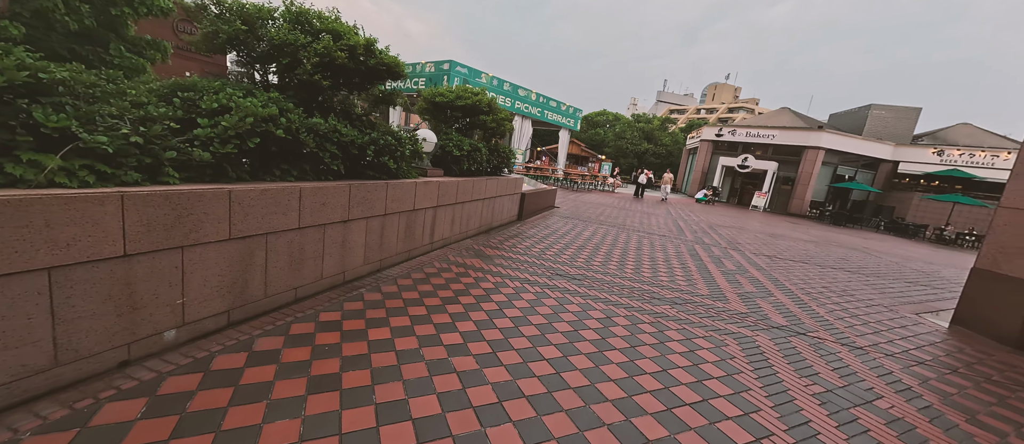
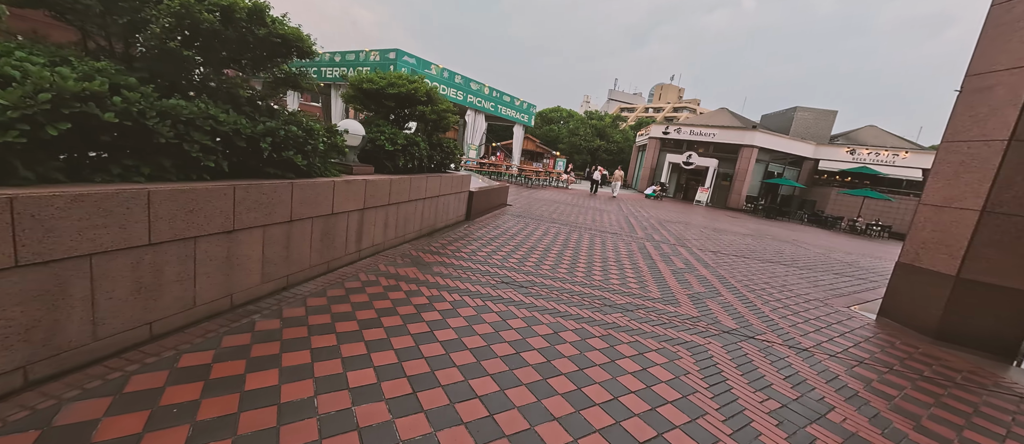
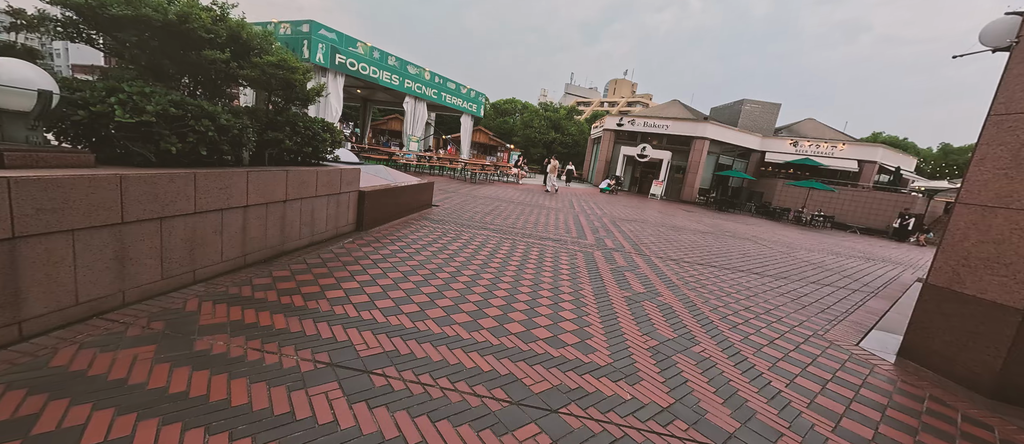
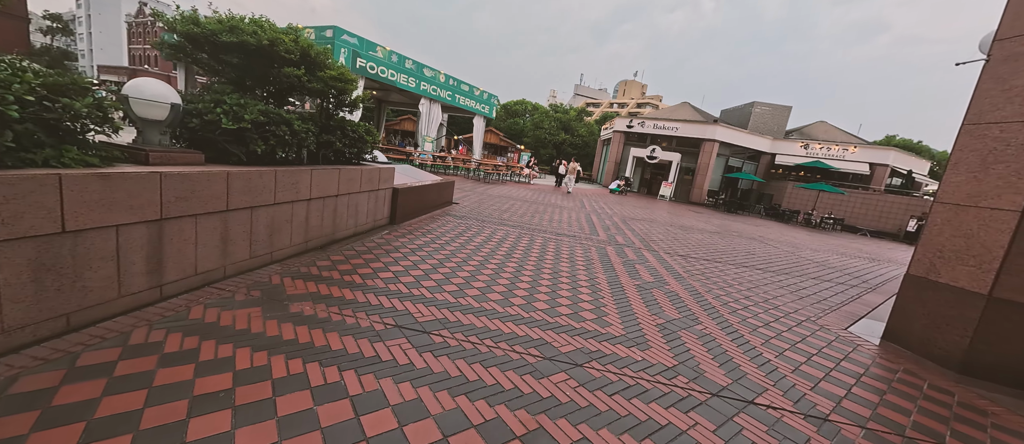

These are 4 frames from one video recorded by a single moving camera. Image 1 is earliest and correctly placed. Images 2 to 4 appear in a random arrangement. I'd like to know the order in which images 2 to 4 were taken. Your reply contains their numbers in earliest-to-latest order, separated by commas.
2, 4, 3
